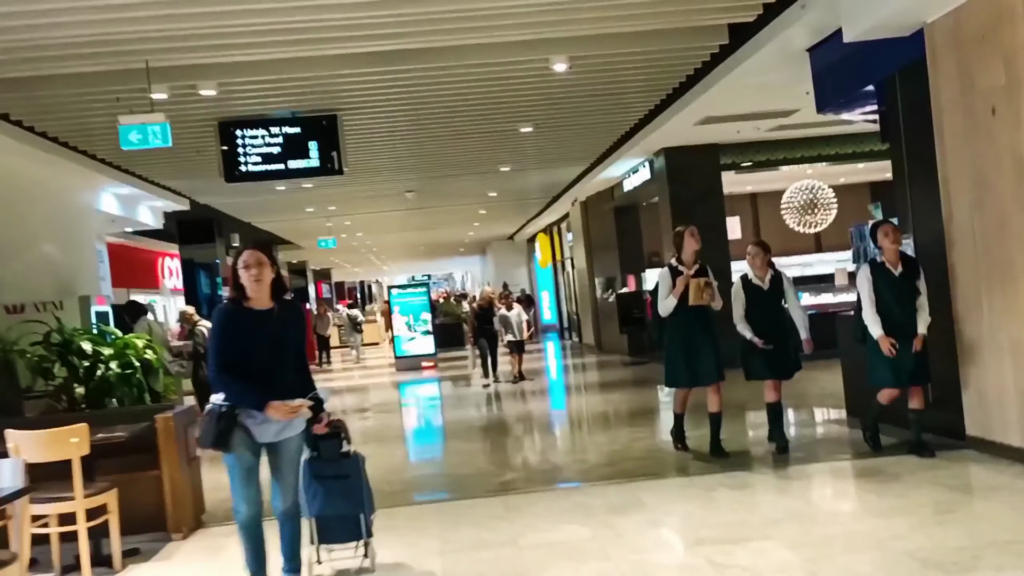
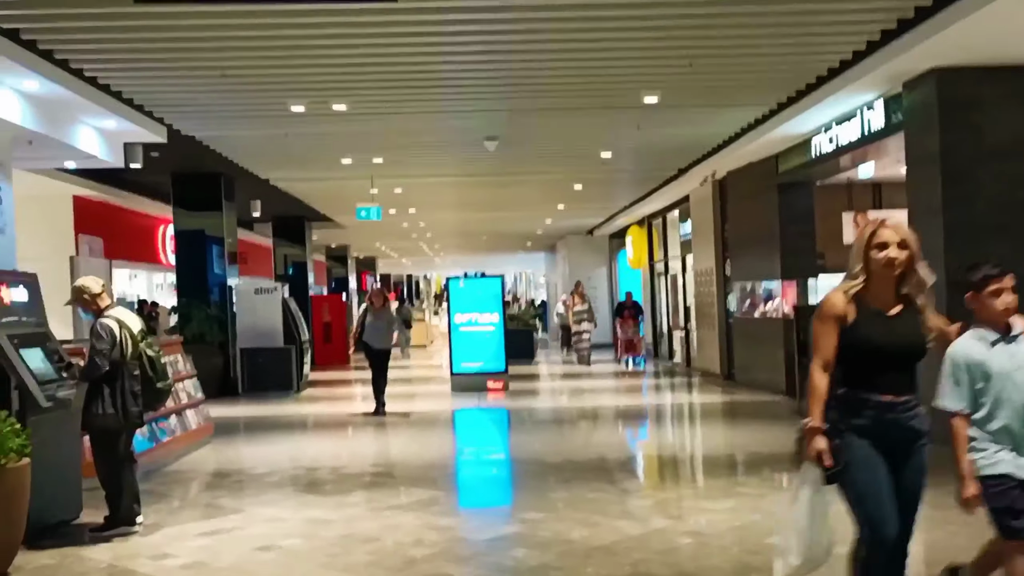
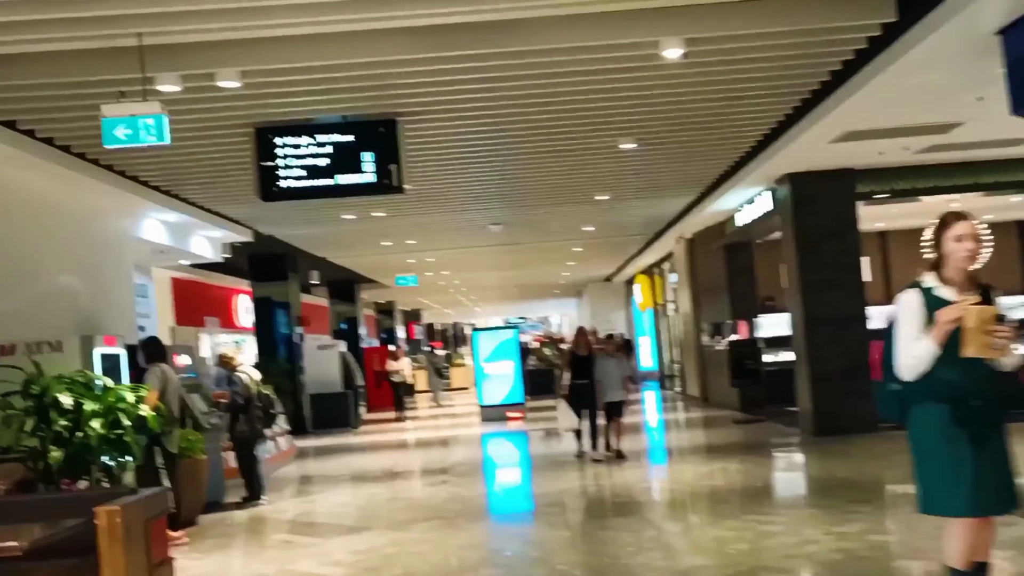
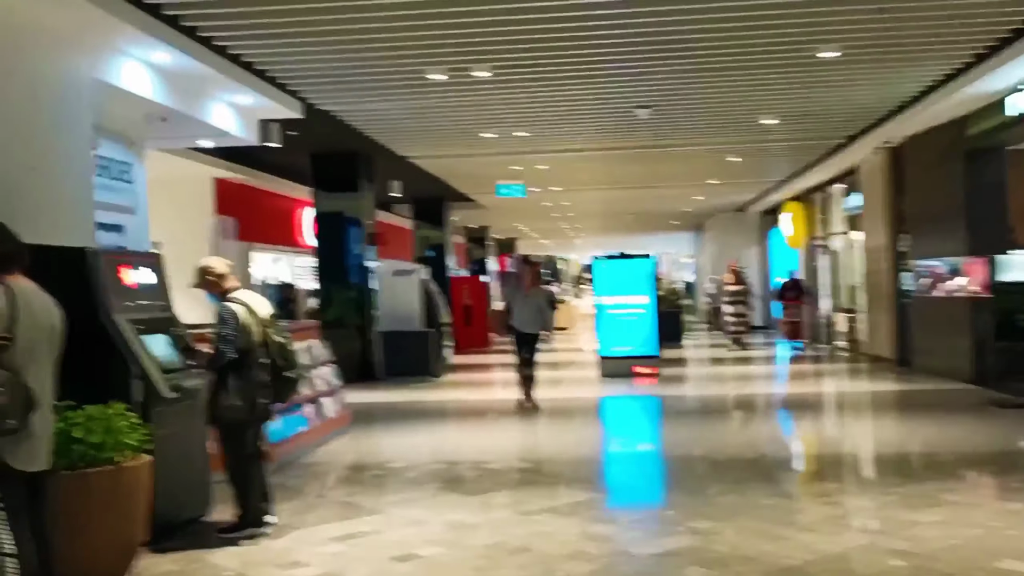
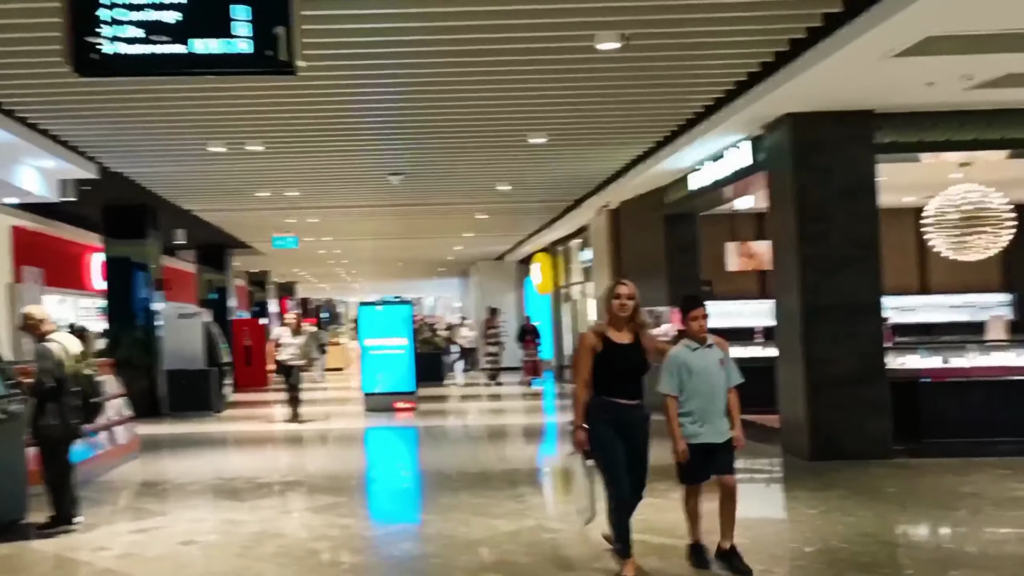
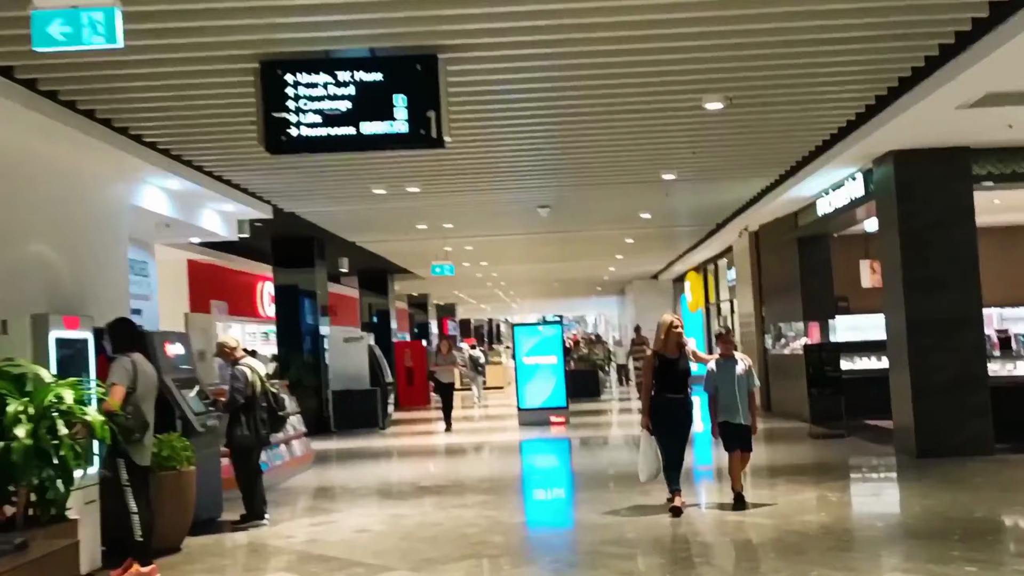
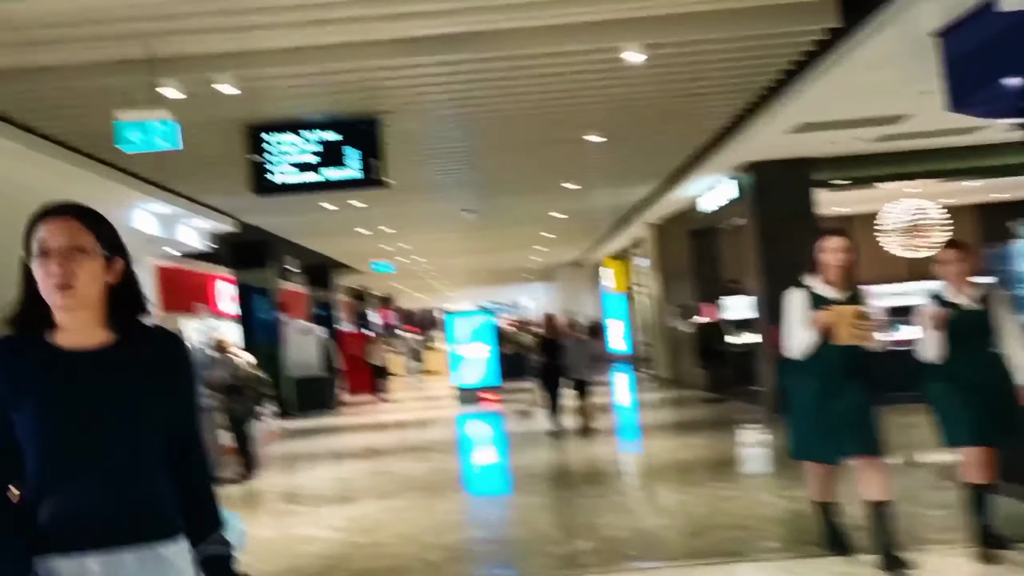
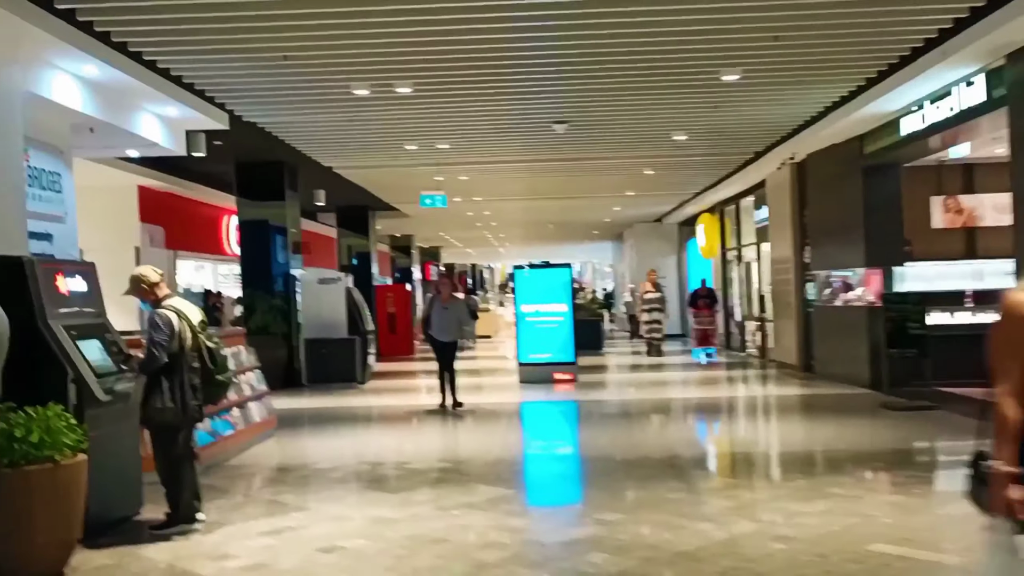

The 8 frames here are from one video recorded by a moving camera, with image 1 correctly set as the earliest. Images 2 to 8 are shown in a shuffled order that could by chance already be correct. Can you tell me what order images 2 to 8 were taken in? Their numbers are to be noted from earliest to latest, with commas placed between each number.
7, 3, 6, 5, 2, 8, 4
